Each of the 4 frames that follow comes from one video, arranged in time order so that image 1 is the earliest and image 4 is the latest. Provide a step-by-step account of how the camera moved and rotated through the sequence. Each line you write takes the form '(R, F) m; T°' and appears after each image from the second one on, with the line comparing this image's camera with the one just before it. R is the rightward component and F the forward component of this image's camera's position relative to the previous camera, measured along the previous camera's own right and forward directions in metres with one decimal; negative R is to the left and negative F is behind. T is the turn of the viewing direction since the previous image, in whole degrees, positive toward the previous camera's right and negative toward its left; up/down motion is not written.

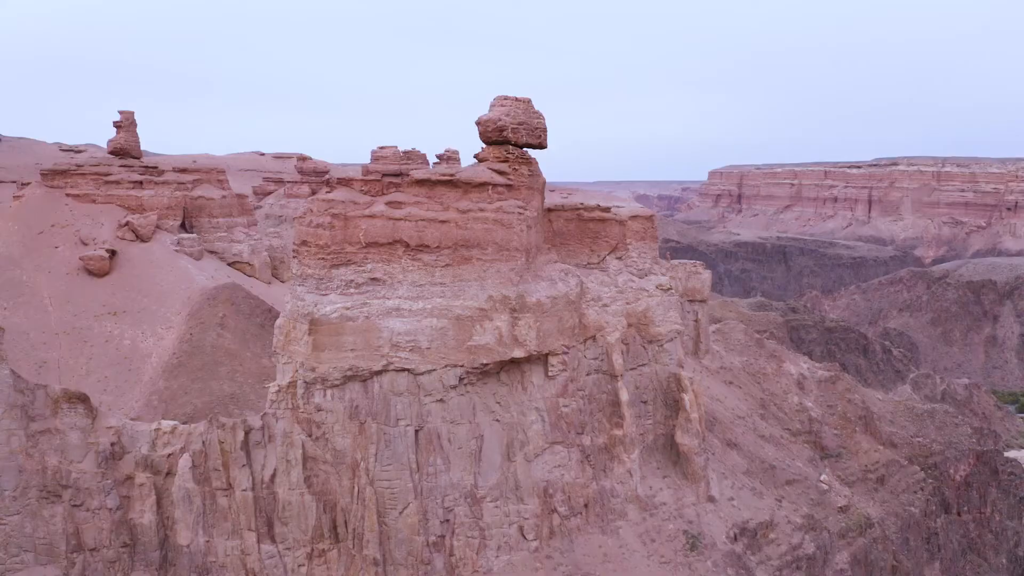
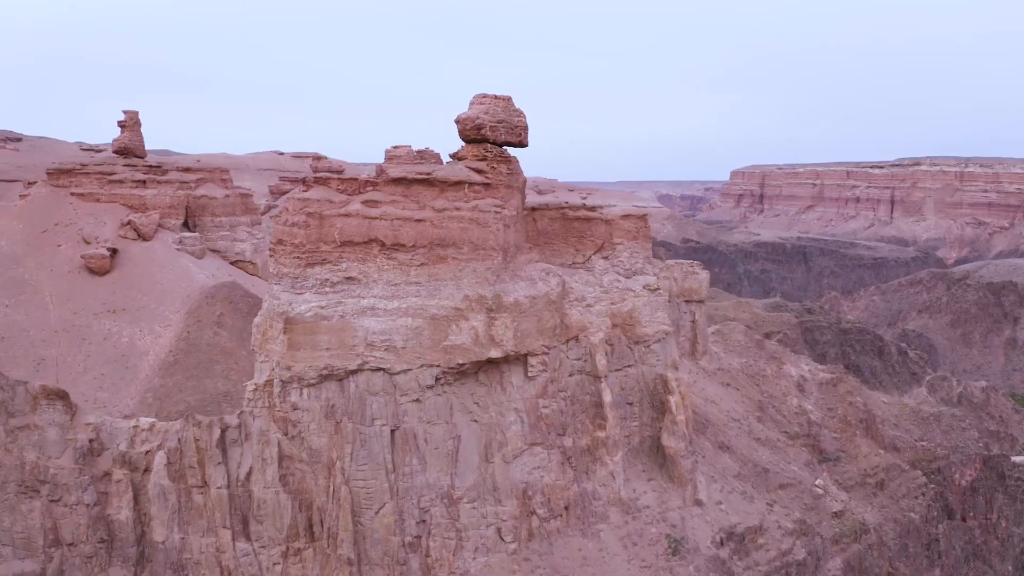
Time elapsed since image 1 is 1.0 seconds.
(+0.6, +0.1) m; -2°
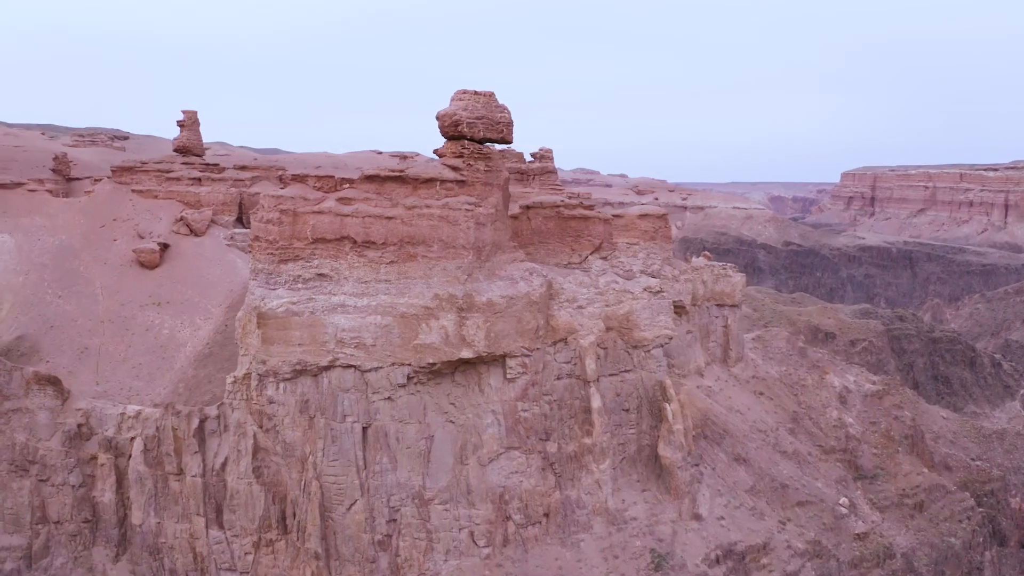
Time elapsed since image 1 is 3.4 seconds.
(+1.6, +0.3) m; -8°
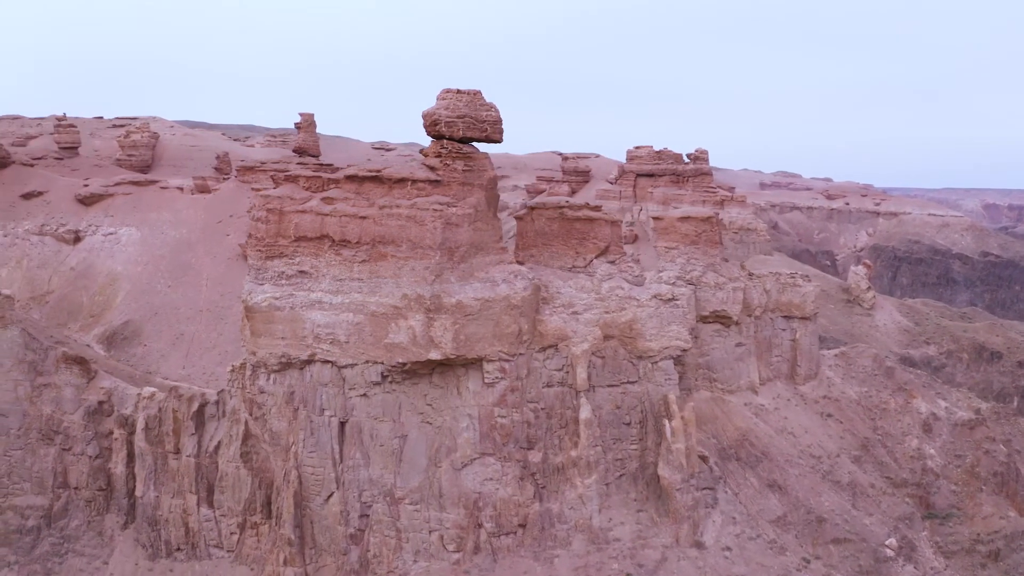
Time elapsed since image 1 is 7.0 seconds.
(+2.6, +0.6) m; -14°
